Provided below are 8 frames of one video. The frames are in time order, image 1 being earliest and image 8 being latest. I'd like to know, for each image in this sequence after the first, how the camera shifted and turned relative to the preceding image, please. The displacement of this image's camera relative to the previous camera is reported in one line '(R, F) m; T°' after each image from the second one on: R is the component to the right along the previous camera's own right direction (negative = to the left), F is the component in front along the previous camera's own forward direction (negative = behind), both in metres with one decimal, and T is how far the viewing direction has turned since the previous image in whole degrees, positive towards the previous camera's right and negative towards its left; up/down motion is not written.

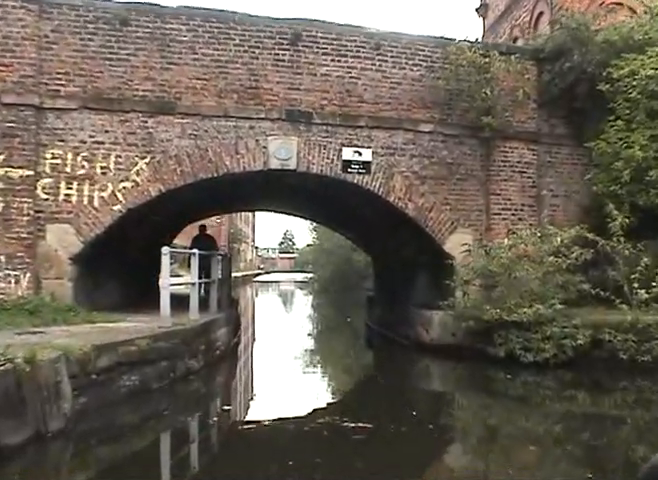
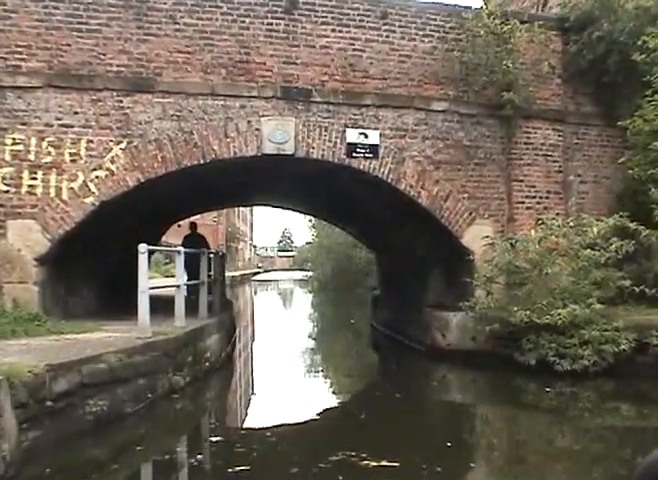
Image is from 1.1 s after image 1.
(0.0, +1.4) m; 0°
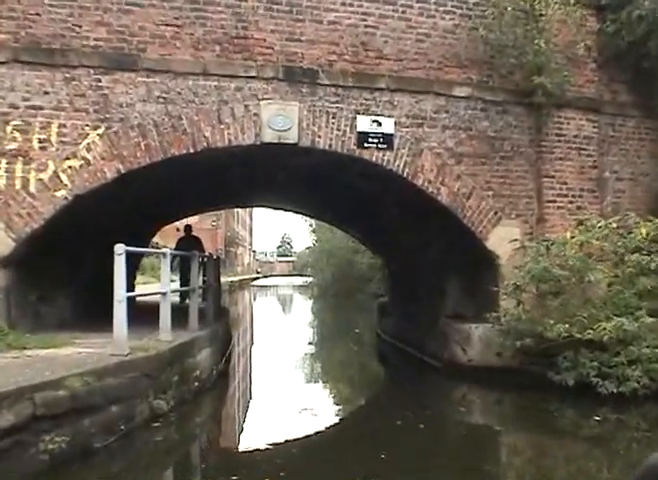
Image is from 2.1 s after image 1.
(-0.1, +1.3) m; 0°
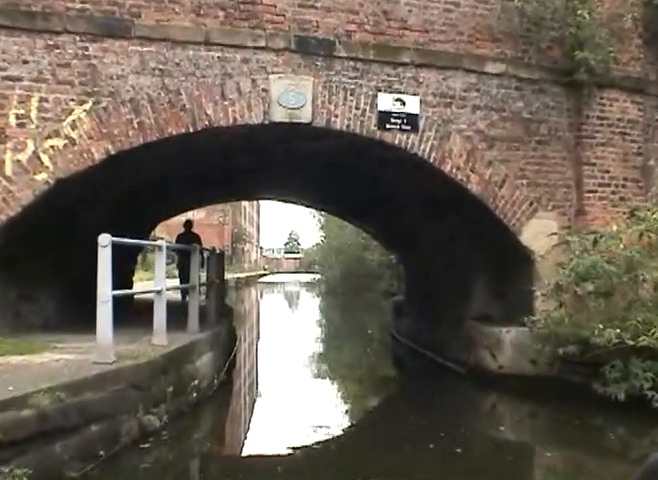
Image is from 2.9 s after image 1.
(-0.1, +1.0) m; 0°
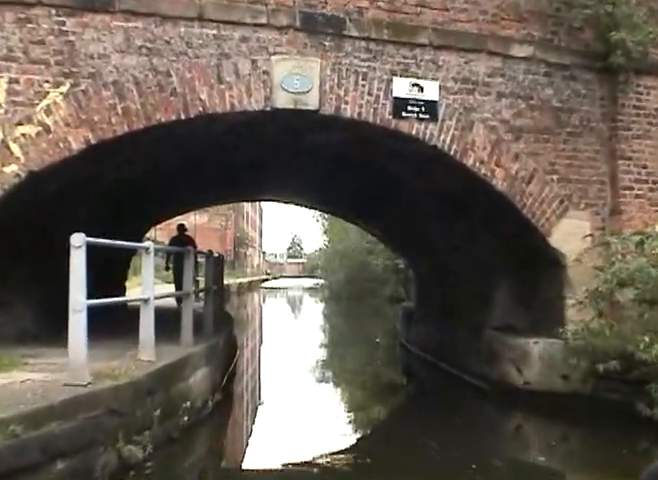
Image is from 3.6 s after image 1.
(0.0, +0.9) m; 0°
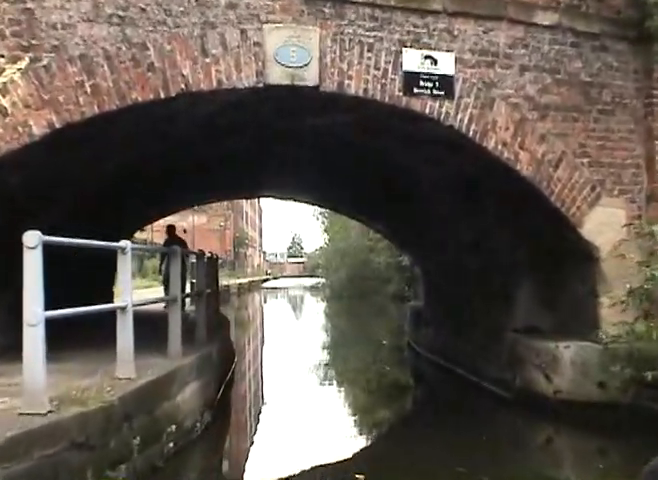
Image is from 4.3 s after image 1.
(0.0, +0.9) m; 0°
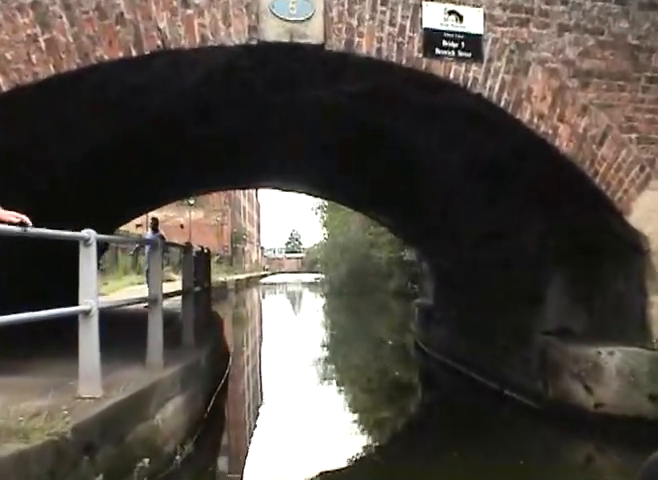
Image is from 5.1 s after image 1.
(0.0, +1.0) m; 0°
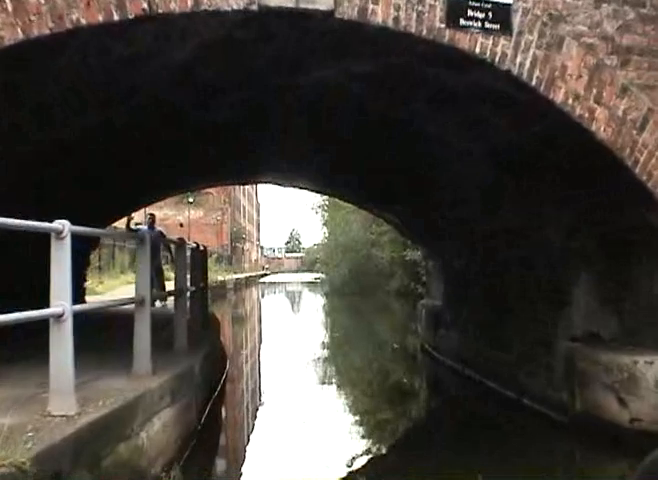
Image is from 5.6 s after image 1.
(0.0, +0.6) m; 0°
